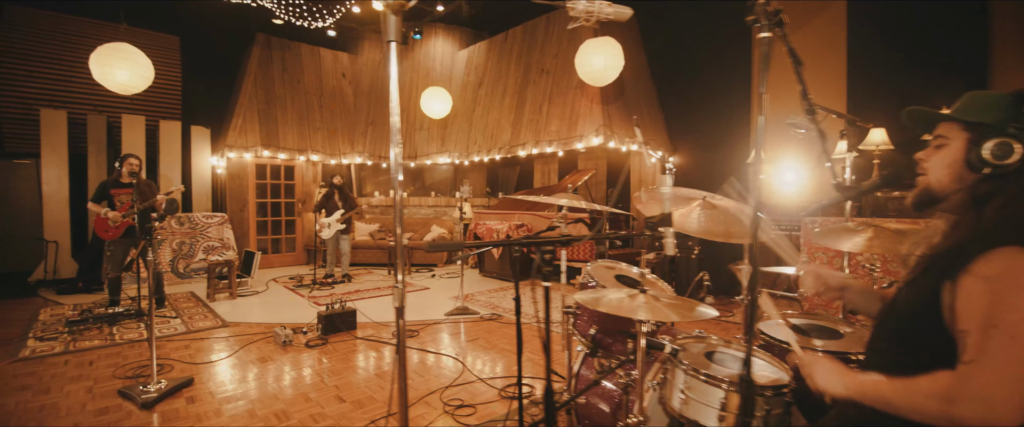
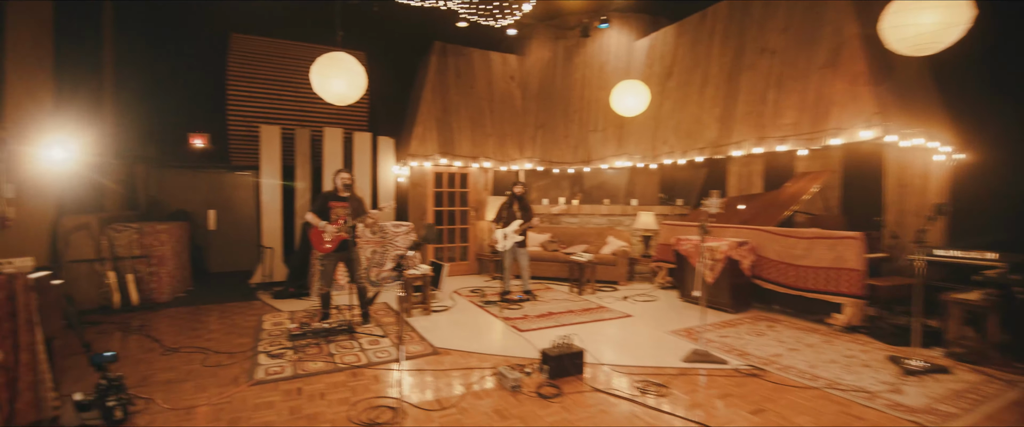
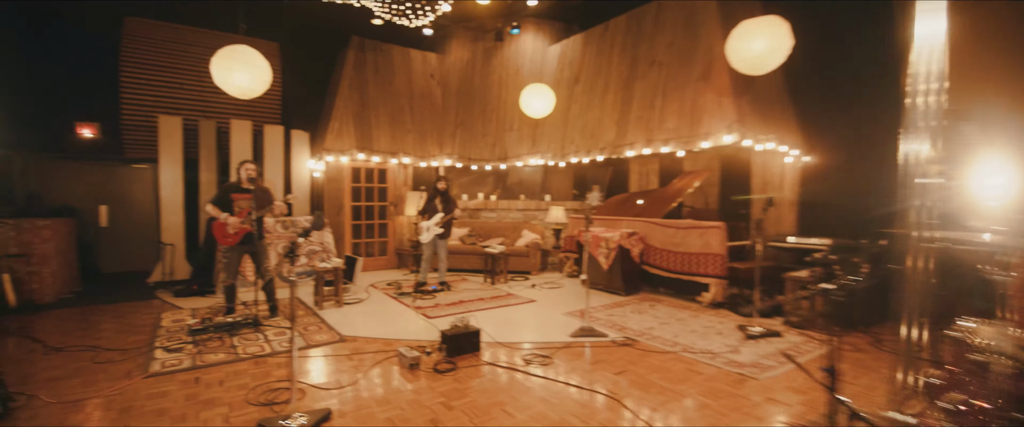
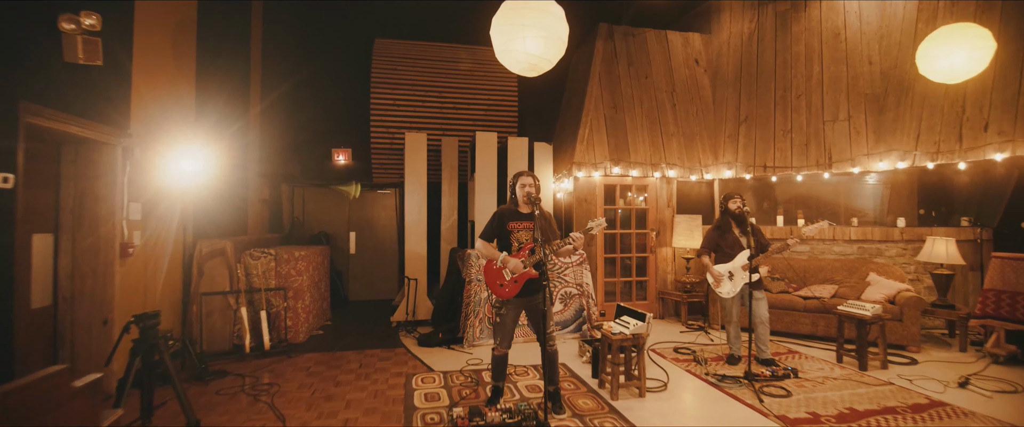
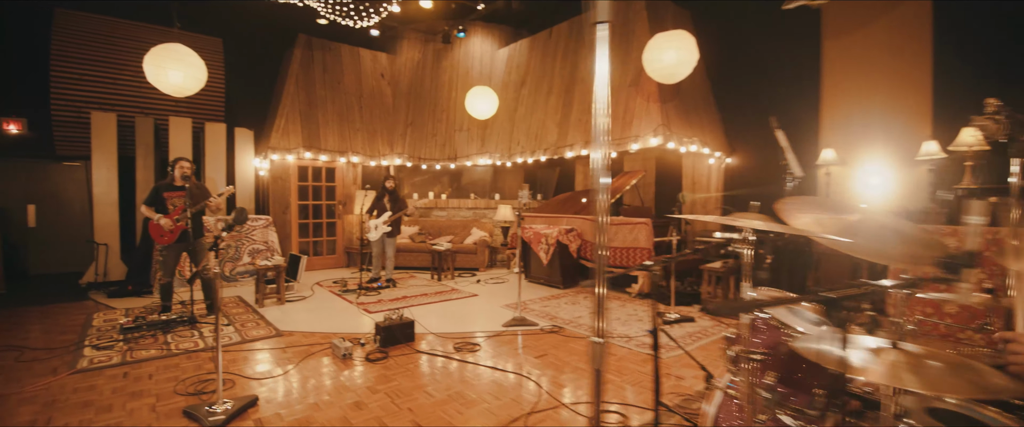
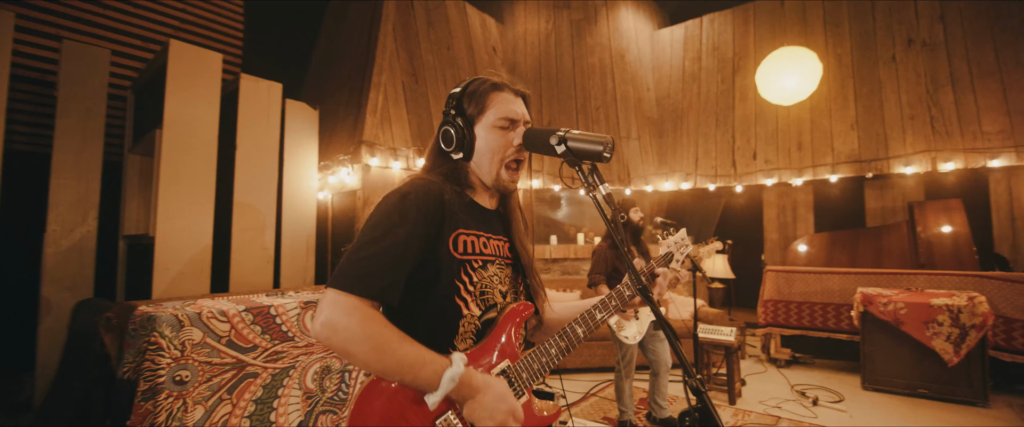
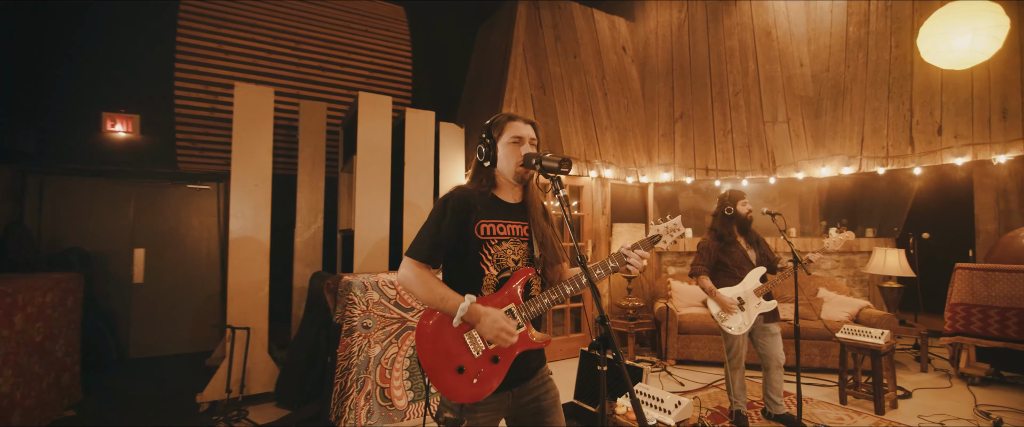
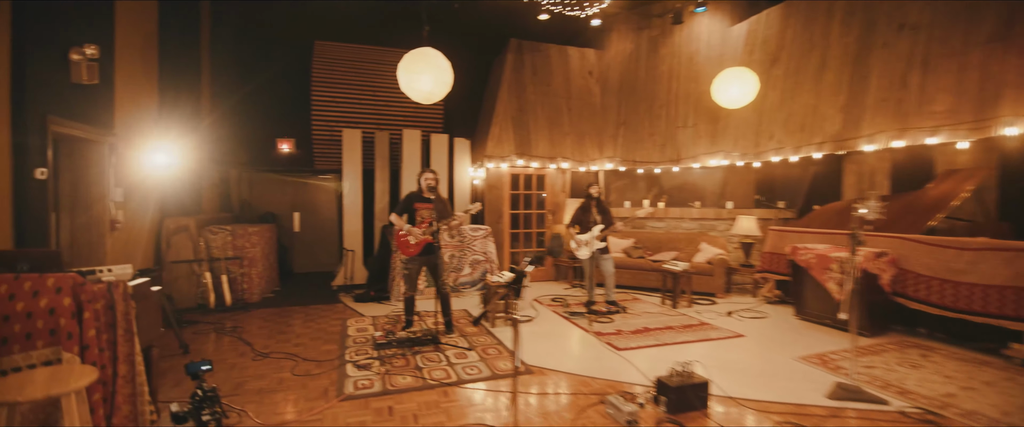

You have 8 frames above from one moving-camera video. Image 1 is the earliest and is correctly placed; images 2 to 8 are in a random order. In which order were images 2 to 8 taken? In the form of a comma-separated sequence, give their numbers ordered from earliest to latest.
5, 3, 2, 8, 4, 7, 6
